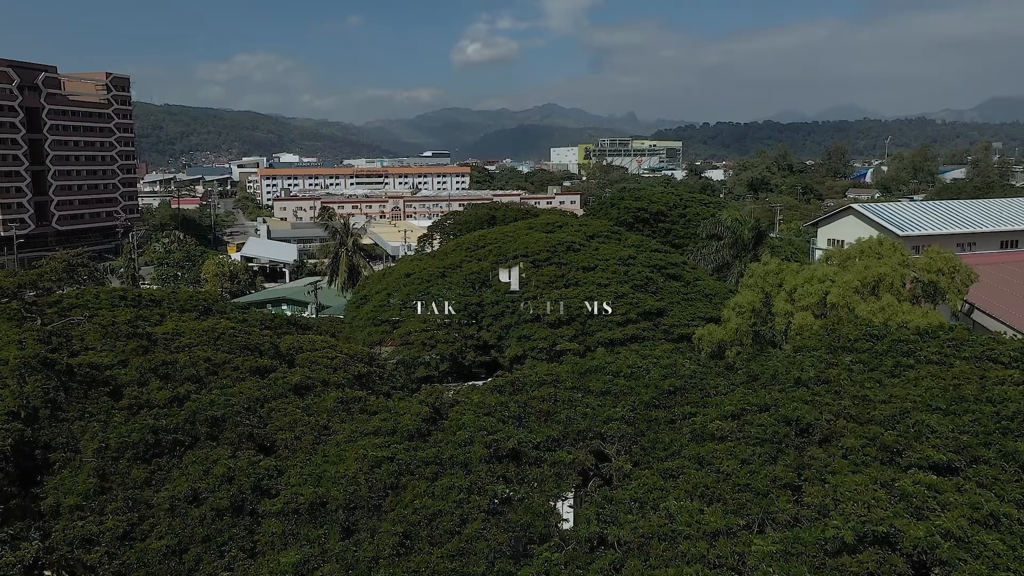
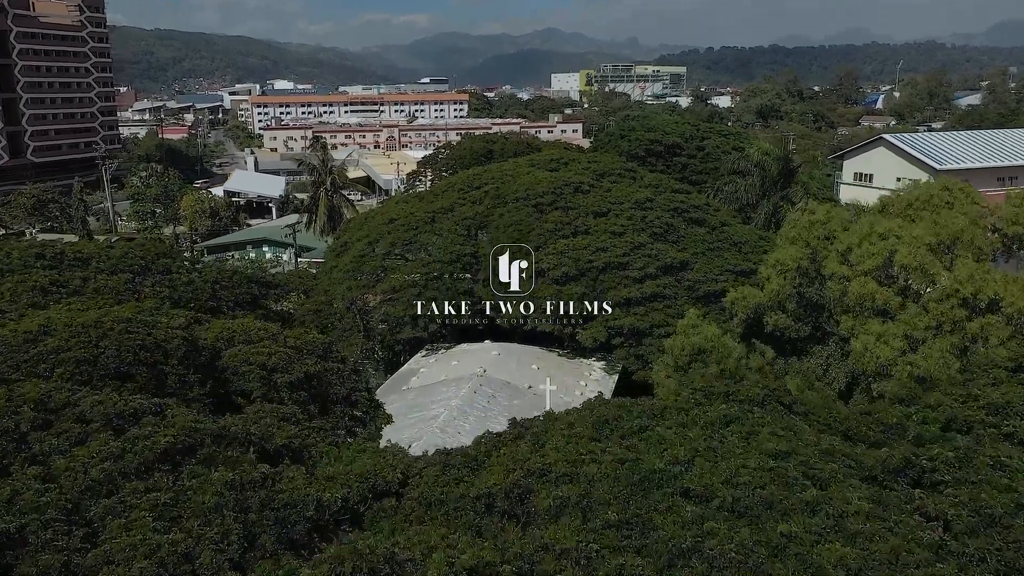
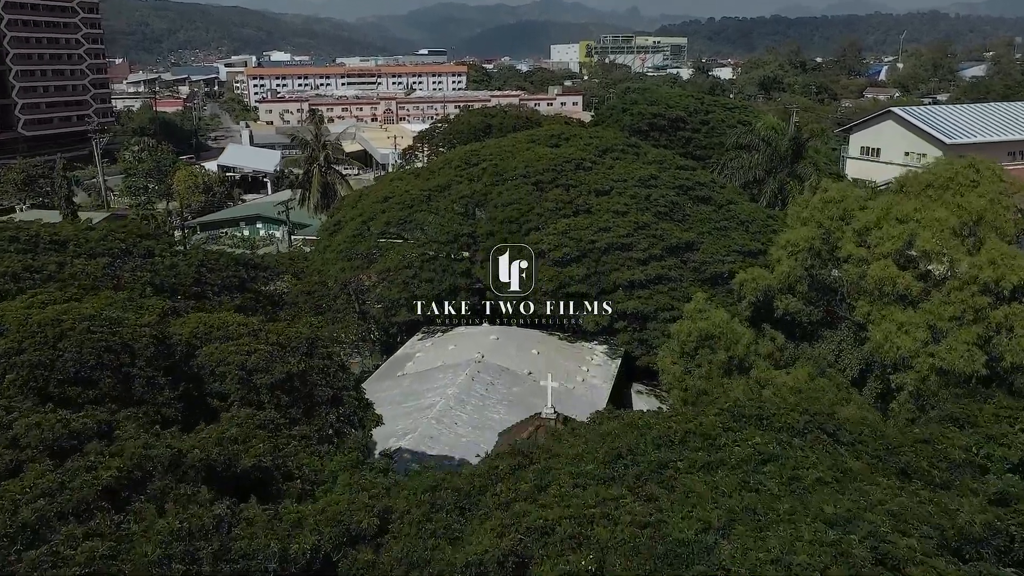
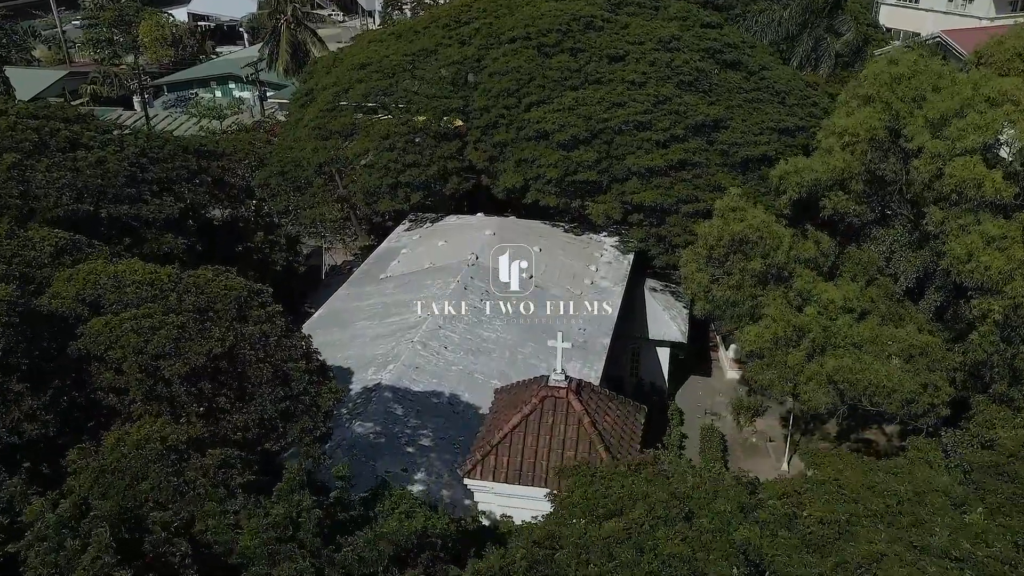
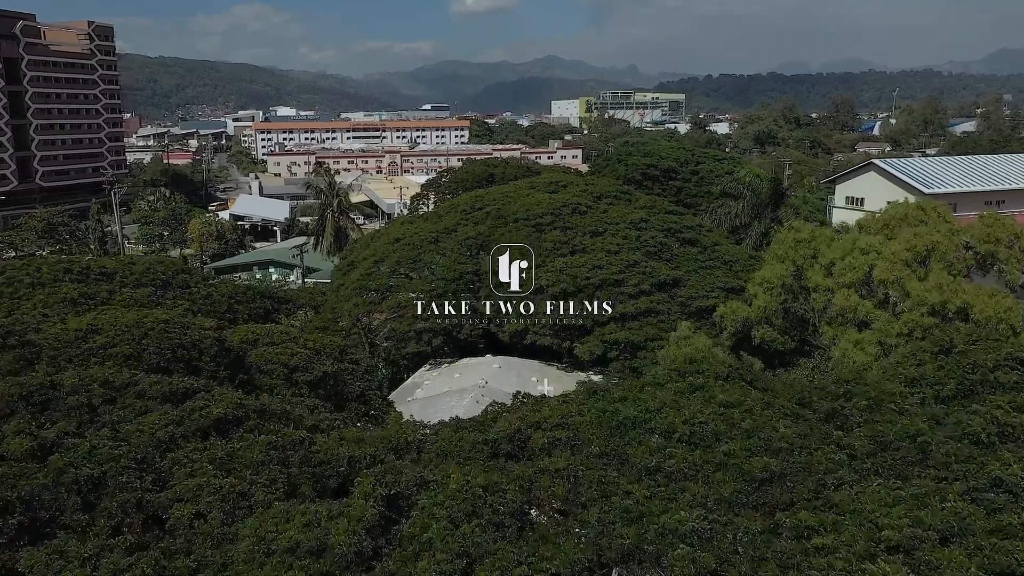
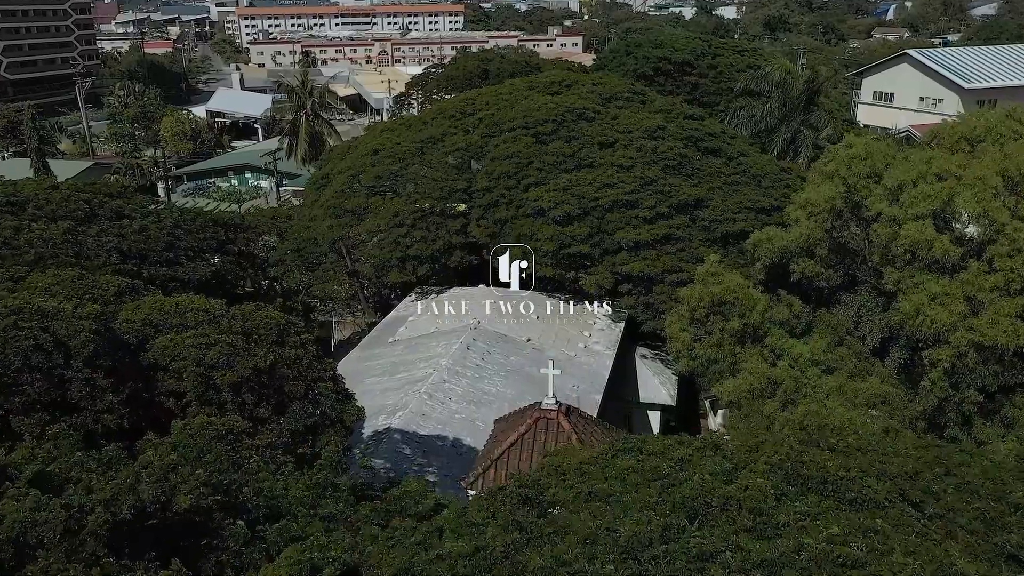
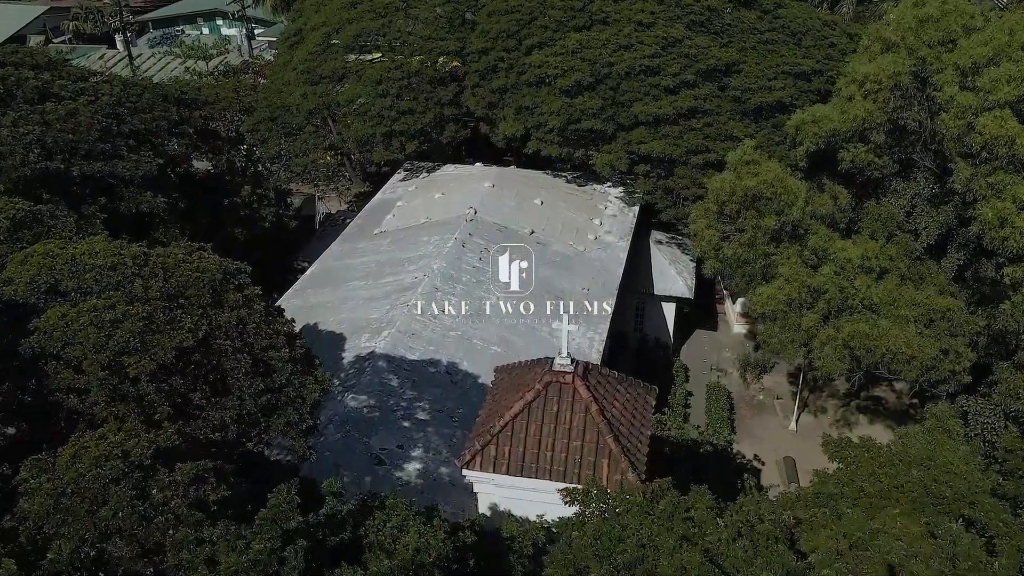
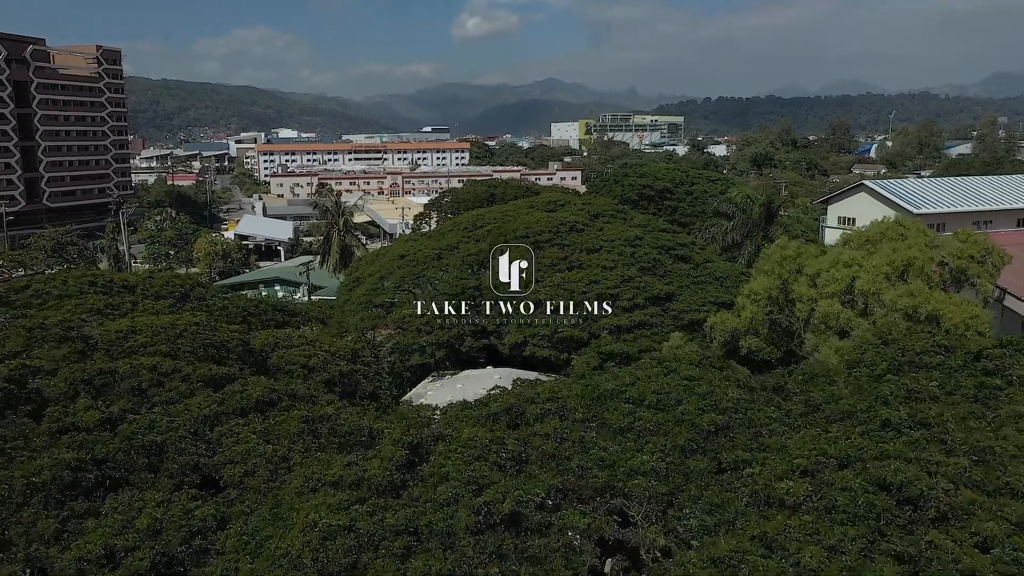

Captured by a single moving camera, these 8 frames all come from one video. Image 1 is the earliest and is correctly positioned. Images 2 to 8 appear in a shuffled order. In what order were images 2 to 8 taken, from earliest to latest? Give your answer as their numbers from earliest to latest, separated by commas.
8, 5, 2, 3, 6, 4, 7
